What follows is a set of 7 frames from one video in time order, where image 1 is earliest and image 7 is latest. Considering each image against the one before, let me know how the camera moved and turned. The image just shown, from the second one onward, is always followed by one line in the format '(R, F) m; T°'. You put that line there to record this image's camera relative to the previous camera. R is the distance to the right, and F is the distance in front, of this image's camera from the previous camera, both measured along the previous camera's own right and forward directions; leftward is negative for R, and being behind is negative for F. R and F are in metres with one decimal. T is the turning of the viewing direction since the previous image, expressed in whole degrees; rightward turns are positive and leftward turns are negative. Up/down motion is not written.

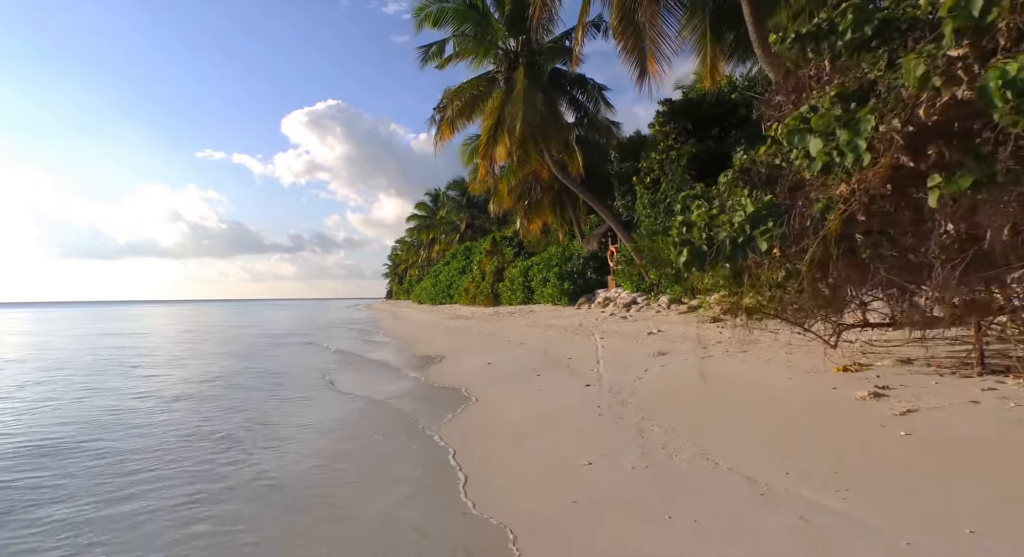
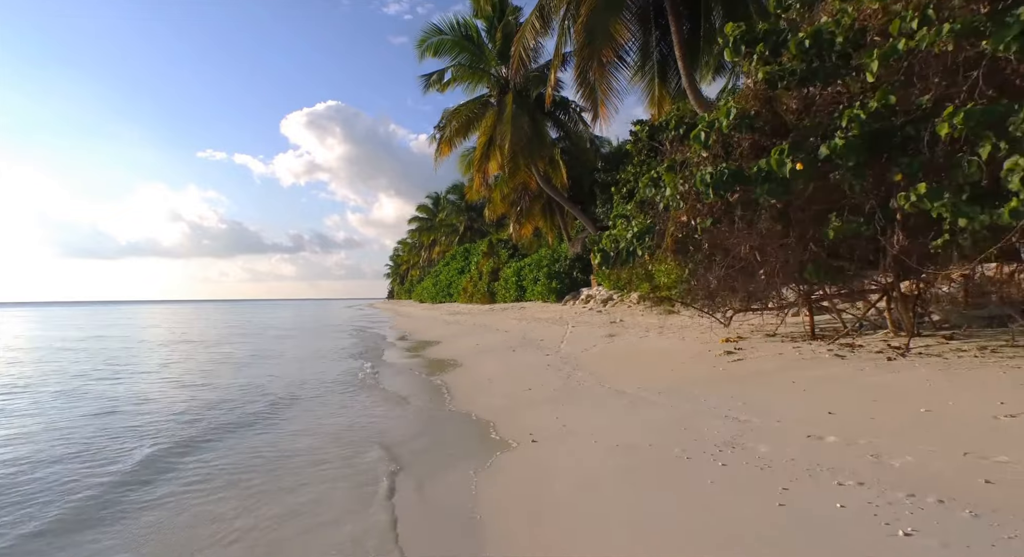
(+0.4, -2.4) m; 0°
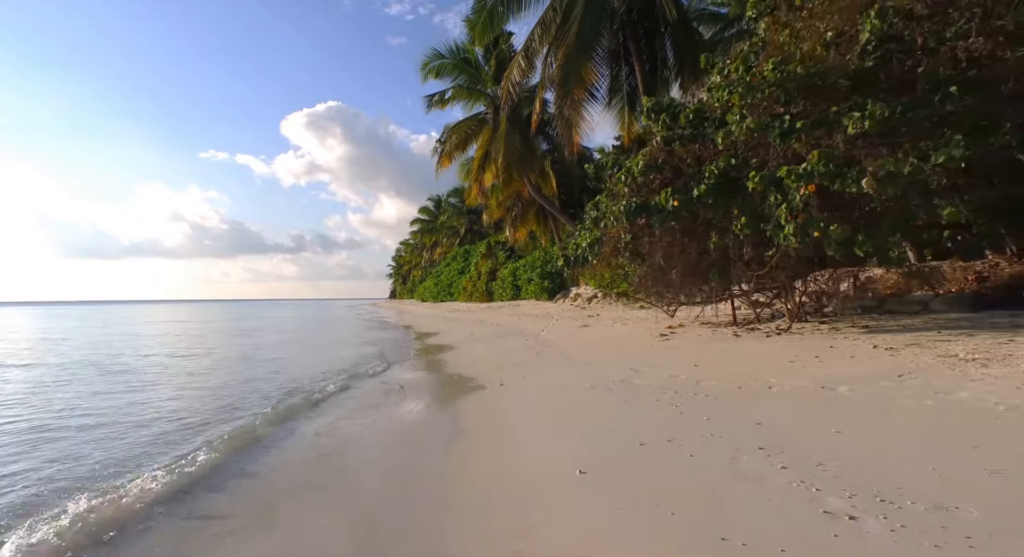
(+0.3, -2.1) m; 0°
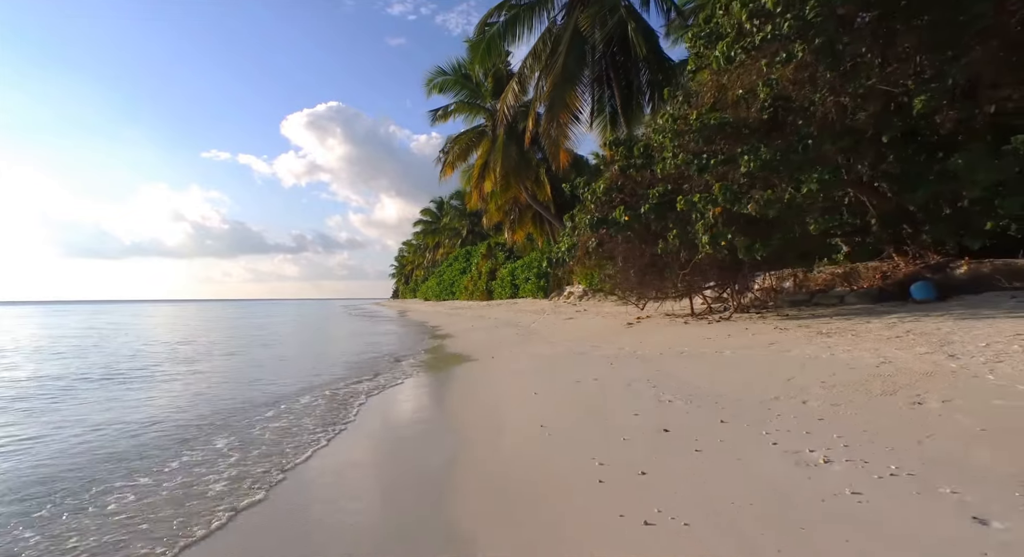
(+0.2, -1.8) m; 0°
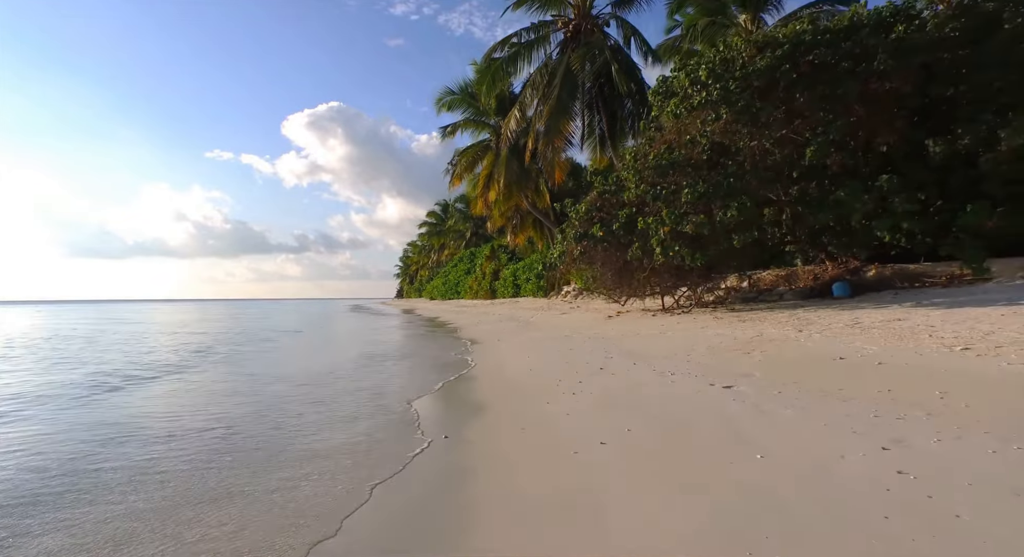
(0.0, -2.2) m; 0°
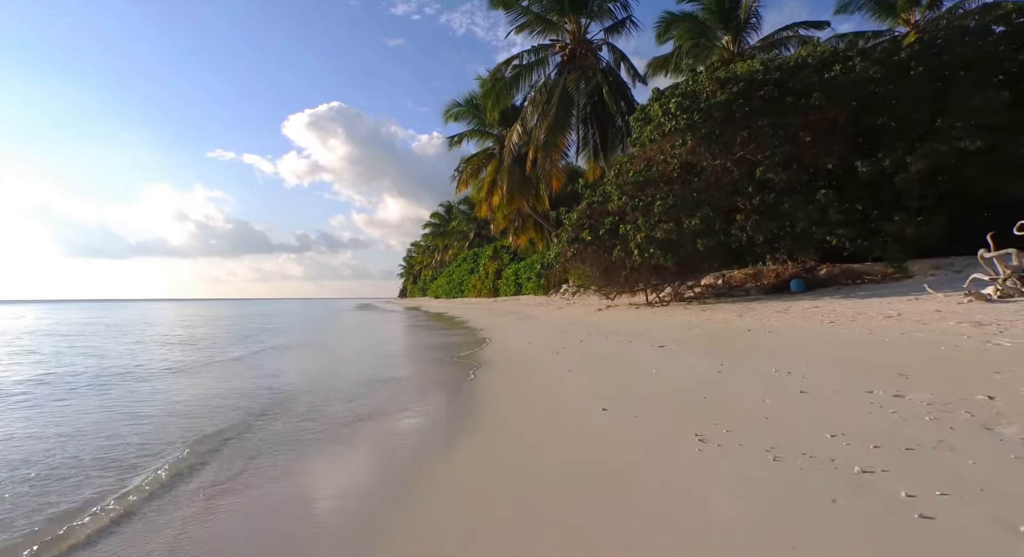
(0.0, -1.7) m; 0°
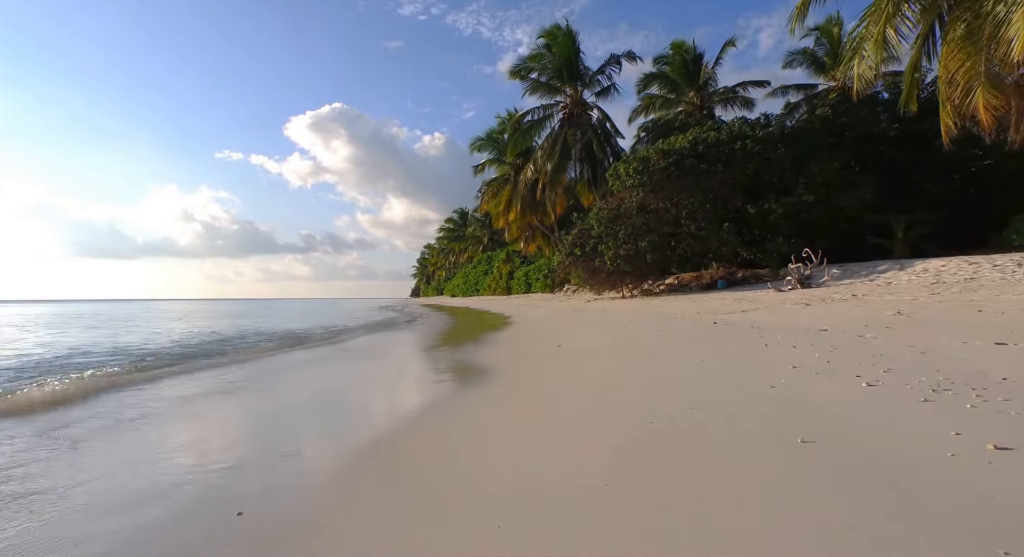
(-0.4, -5.6) m; -1°
